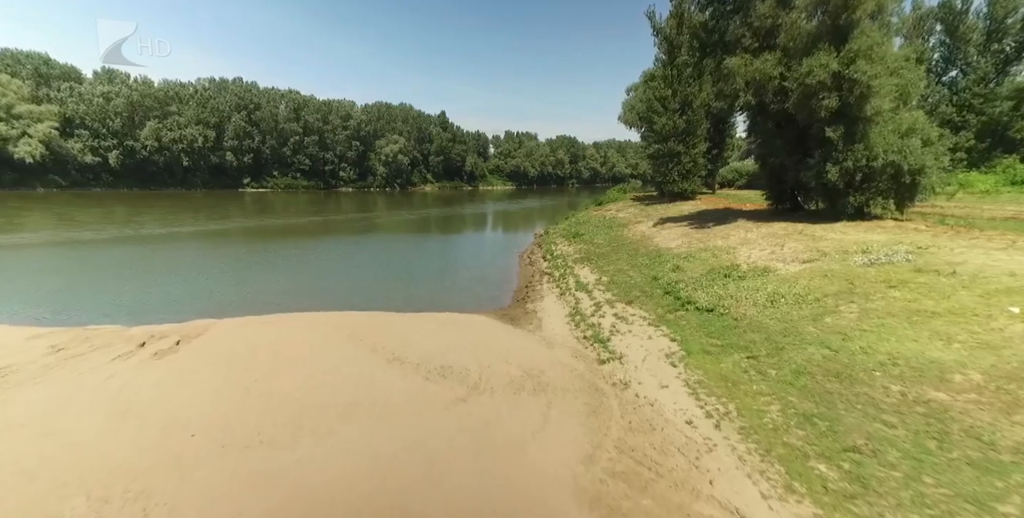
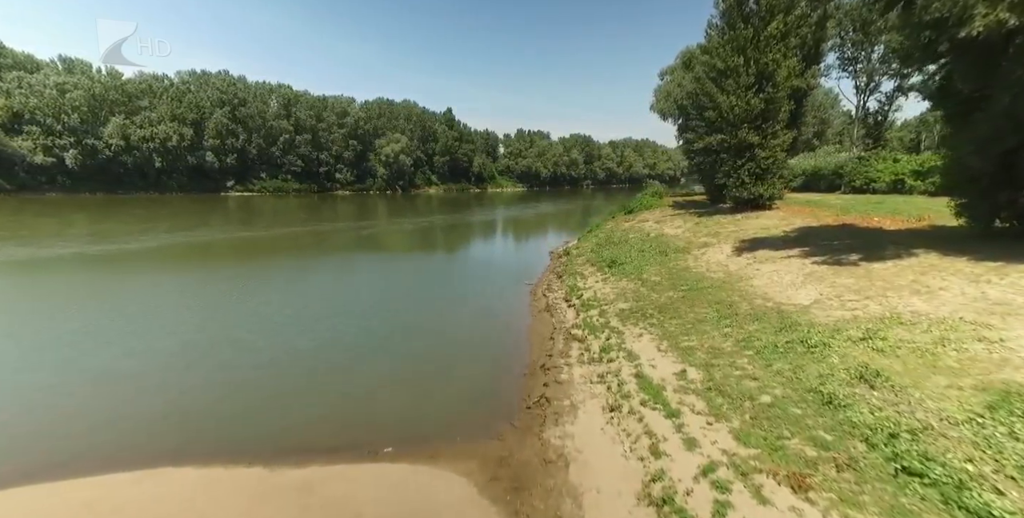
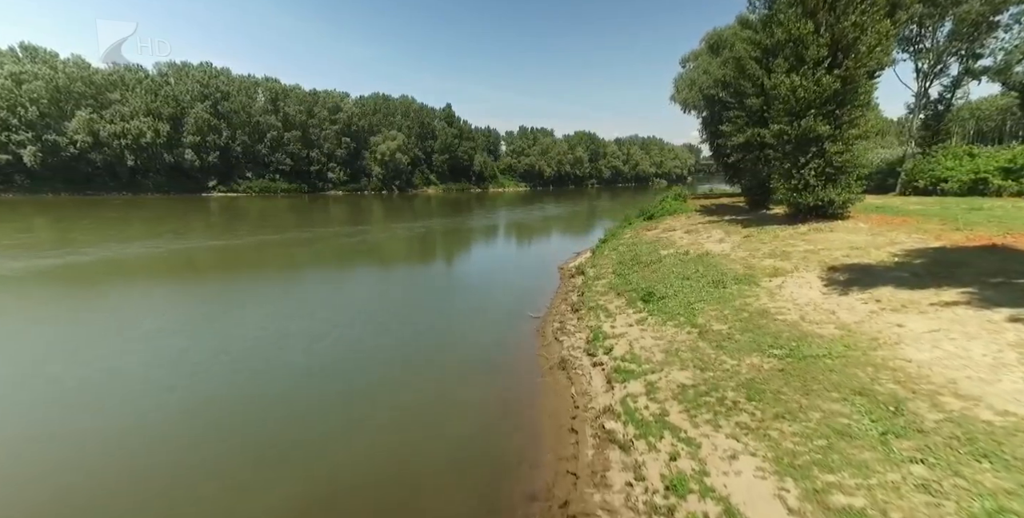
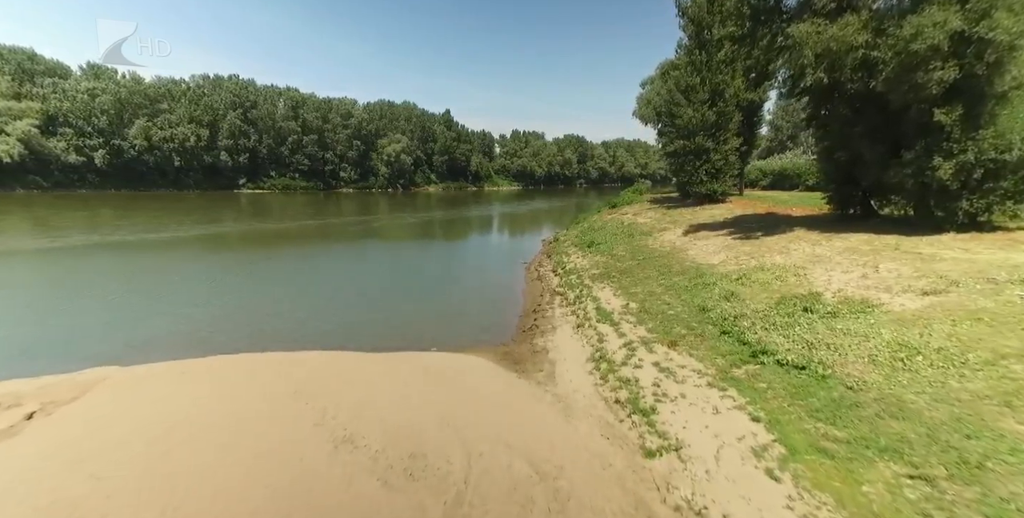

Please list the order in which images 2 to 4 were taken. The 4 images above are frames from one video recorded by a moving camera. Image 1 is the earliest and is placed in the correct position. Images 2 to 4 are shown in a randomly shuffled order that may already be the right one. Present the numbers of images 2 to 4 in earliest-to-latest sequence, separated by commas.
4, 2, 3
